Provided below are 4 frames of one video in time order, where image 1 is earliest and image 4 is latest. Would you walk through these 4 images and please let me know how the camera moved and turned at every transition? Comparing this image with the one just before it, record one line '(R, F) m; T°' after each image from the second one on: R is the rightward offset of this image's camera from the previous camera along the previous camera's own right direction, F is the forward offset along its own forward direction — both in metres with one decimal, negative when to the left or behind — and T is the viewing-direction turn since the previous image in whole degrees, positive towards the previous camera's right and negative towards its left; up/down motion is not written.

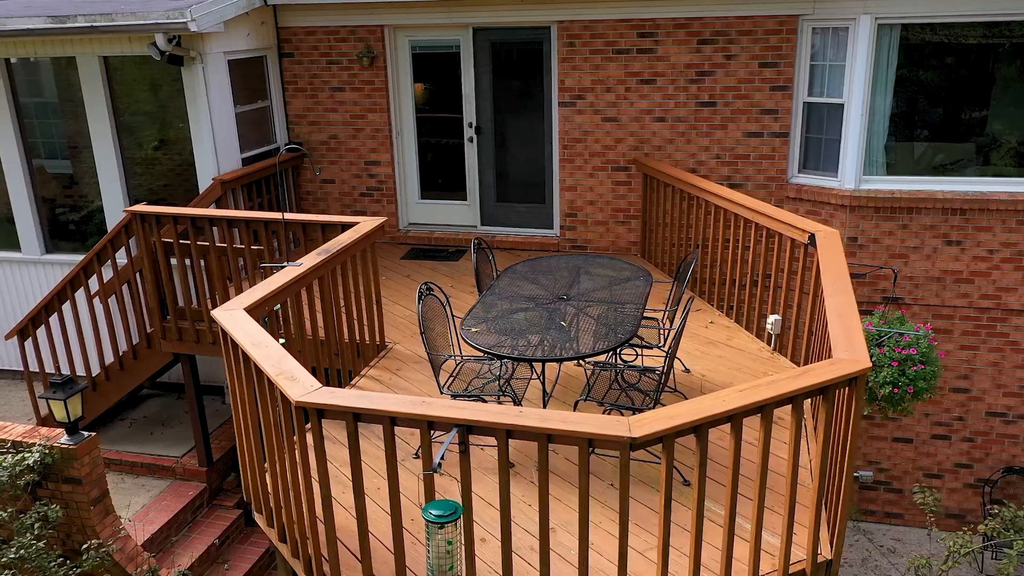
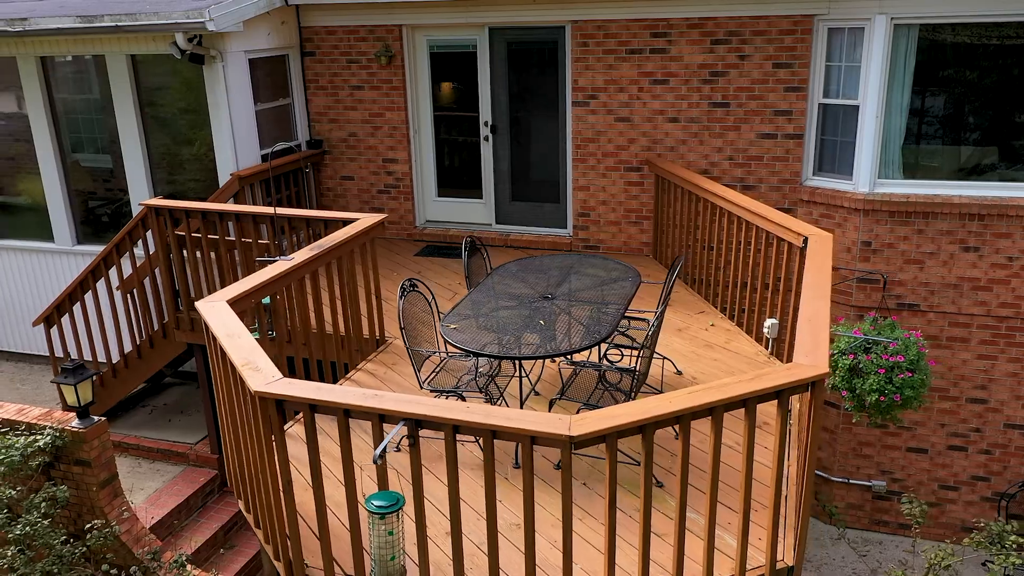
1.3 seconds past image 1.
(+0.6, 0.0) m; -3°
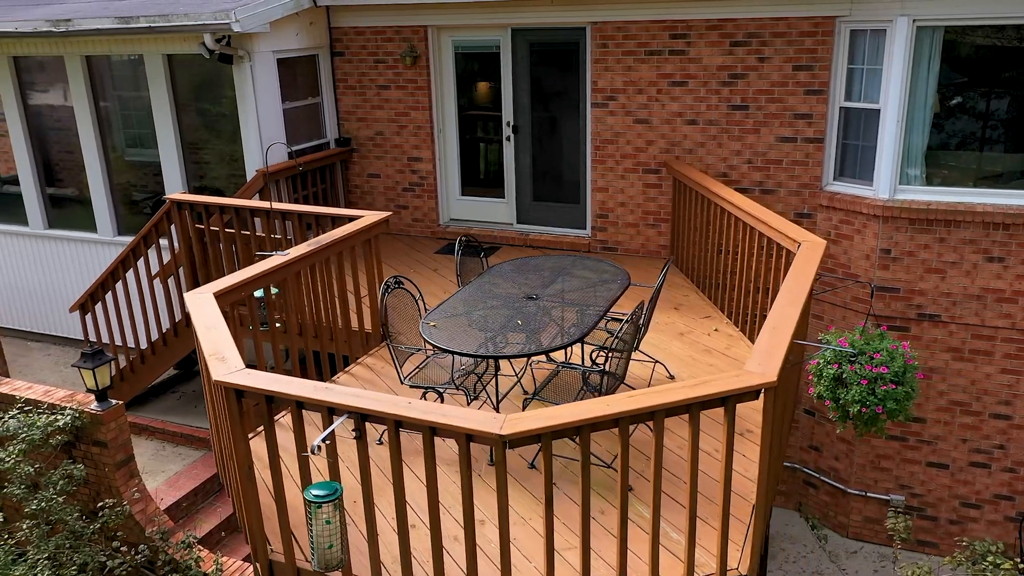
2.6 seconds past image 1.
(+0.8, -0.1) m; -4°
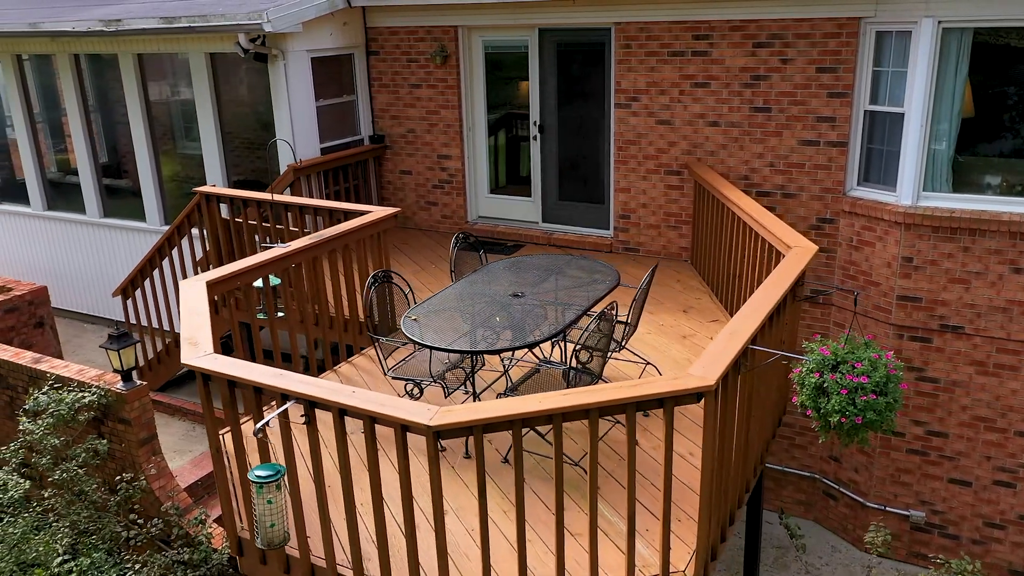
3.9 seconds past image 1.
(+0.9, -0.1) m; -5°
